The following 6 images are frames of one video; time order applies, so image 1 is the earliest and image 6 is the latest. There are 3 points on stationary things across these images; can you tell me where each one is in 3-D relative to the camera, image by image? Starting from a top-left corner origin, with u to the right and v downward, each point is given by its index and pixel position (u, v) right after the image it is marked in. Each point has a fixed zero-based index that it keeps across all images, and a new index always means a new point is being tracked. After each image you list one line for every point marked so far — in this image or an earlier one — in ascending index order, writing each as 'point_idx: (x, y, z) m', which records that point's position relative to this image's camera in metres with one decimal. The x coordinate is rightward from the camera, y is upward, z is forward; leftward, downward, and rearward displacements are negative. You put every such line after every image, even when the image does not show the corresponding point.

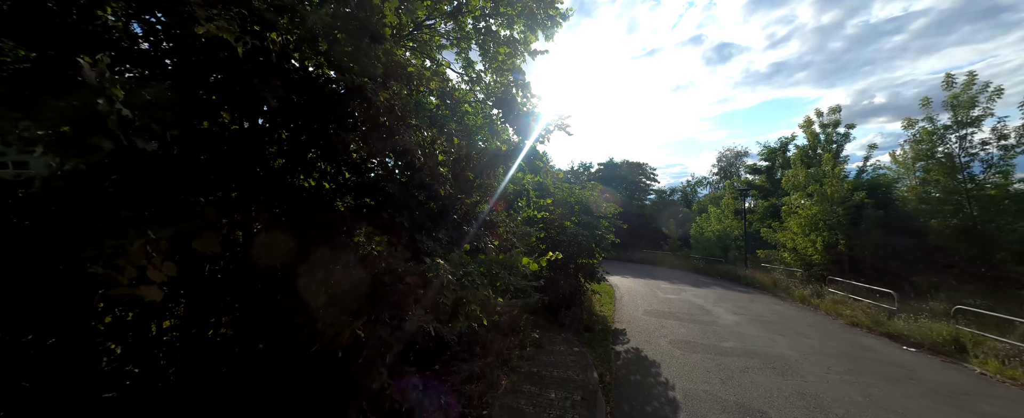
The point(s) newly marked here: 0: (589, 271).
0: (+1.8, -1.4, +7.2) m
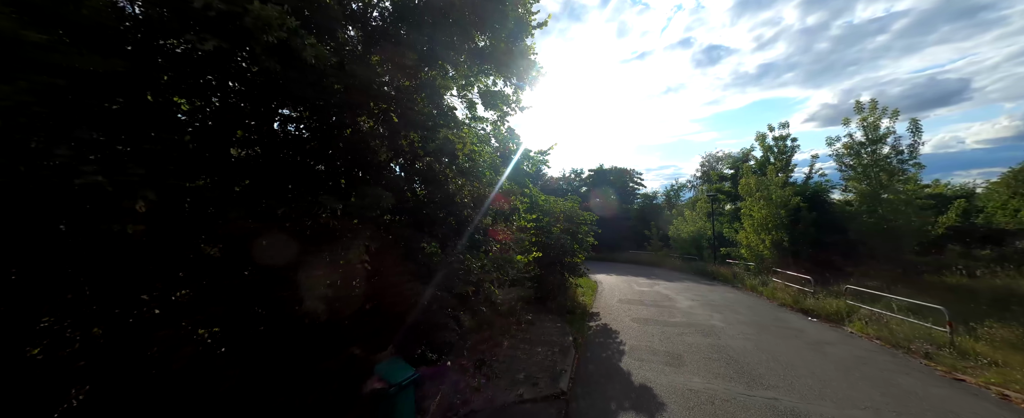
0: (+1.7, -1.7, +8.9) m
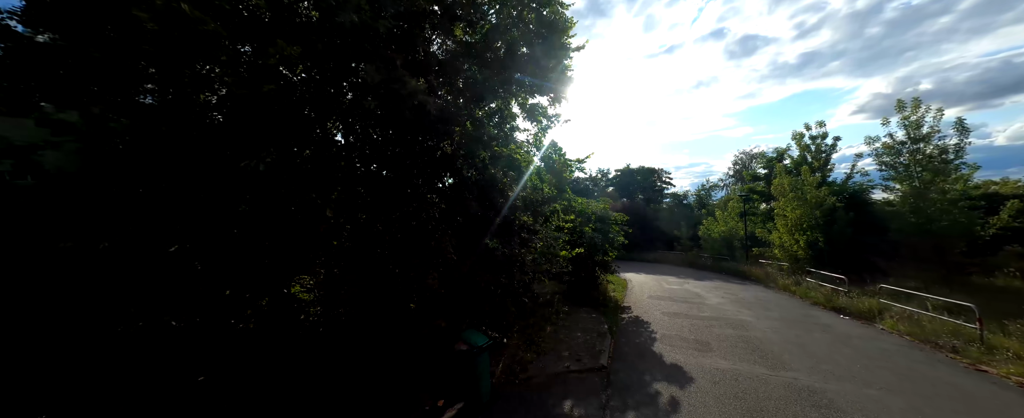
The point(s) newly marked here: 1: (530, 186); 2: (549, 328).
0: (+2.8, -1.7, +9.5) m
1: (+0.2, +0.4, +5.3) m
2: (+0.7, -2.3, +6.0) m
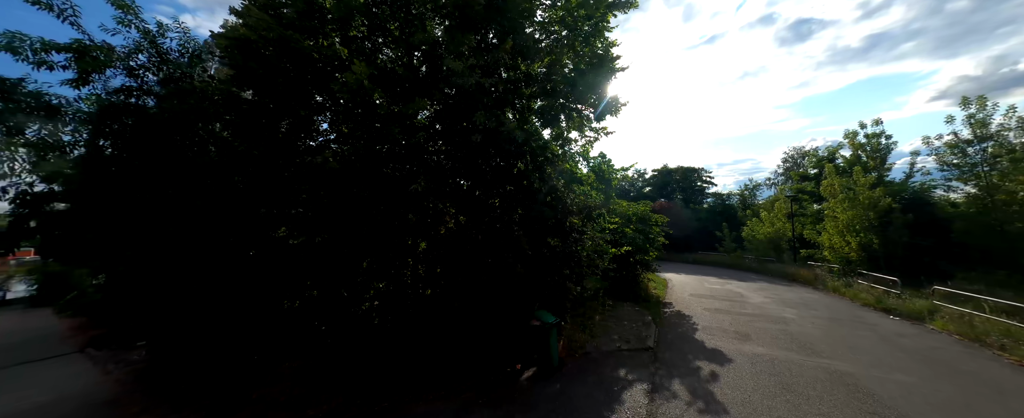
0: (+4.3, -1.8, +10.1) m
1: (+1.4, +0.3, +6.2) m
2: (+1.9, -2.4, +6.9) m
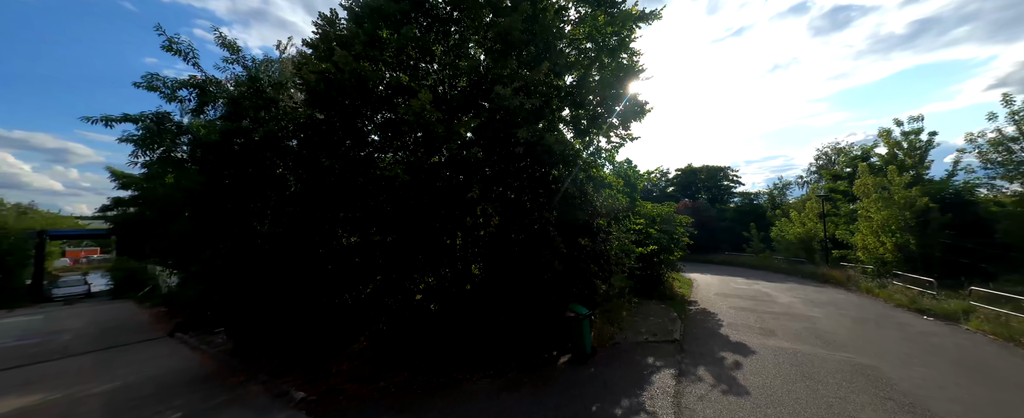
0: (+5.3, -1.8, +10.3) m
1: (+2.1, +0.3, +6.7) m
2: (+2.7, -2.4, +7.3) m
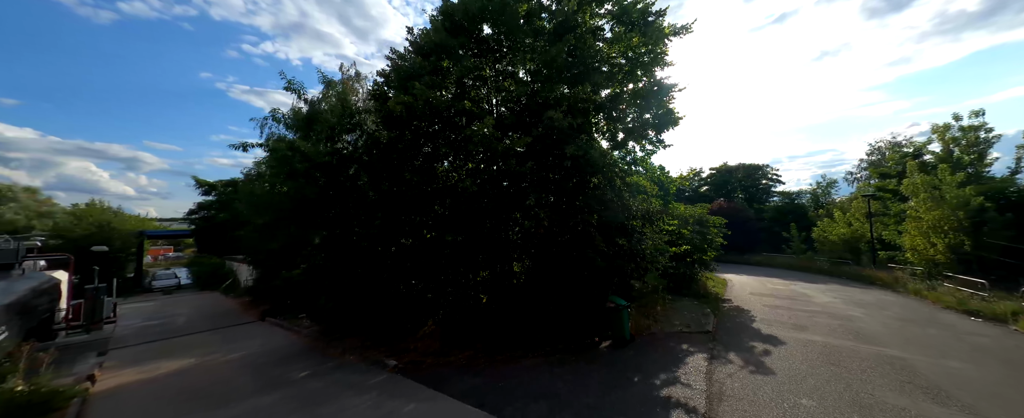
0: (+6.6, -1.9, +10.7) m
1: (+3.1, +0.2, +7.3) m
2: (+3.8, -2.5, +7.9) m
